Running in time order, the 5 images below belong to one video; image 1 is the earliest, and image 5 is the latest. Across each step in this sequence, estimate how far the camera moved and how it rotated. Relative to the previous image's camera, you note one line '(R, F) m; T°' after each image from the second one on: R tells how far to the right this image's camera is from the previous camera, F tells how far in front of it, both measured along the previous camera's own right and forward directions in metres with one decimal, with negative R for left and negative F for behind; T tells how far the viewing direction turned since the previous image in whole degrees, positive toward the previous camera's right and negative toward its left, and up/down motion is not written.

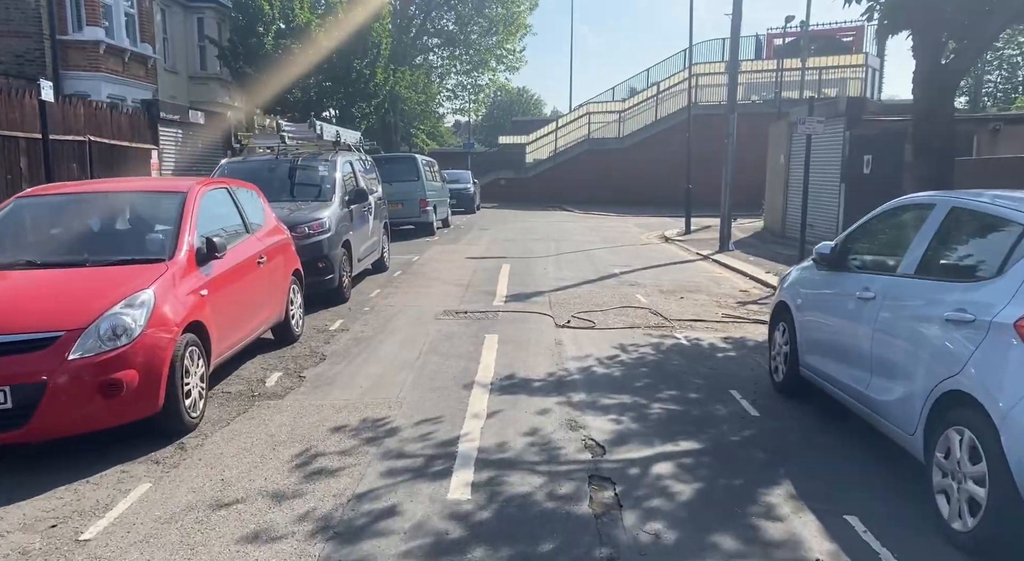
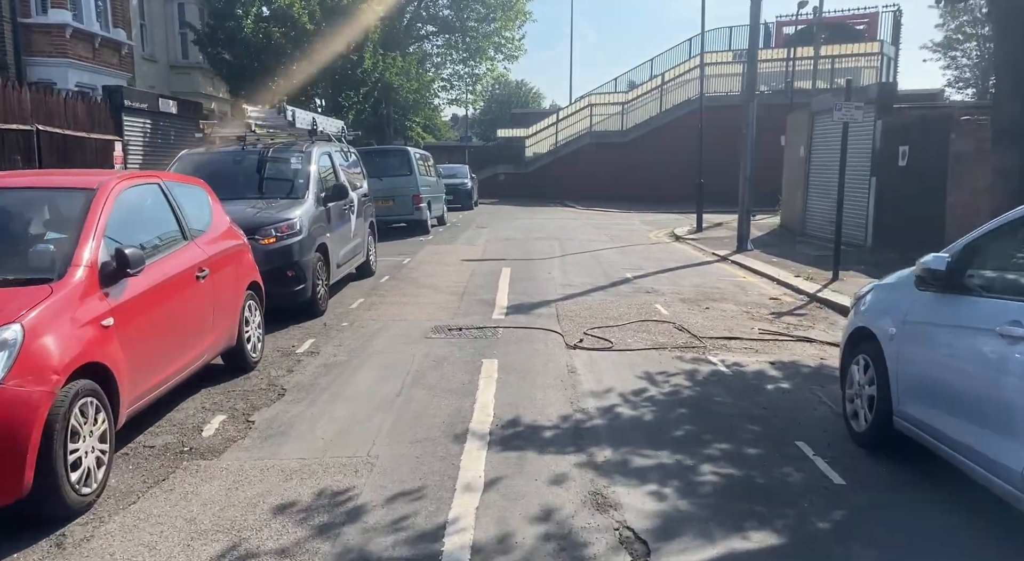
(0.0, +1.3) m; 0°
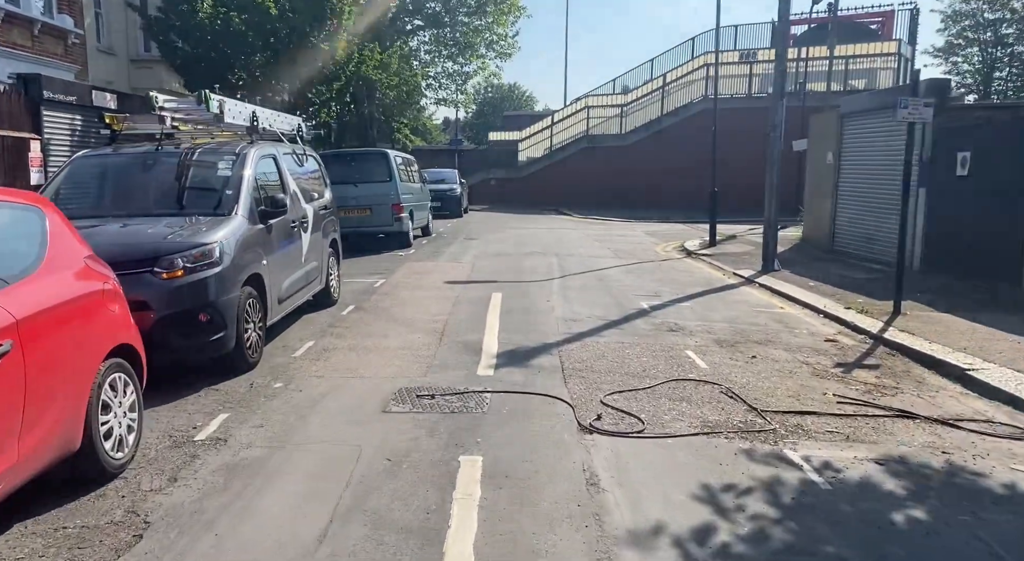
(0.0, +2.1) m; +1°
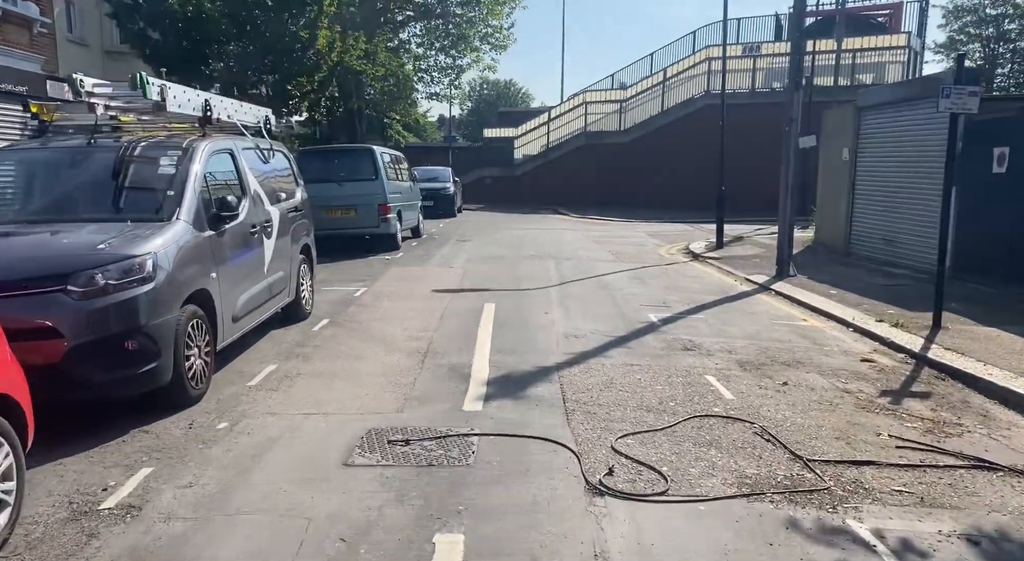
(0.0, +1.0) m; 0°
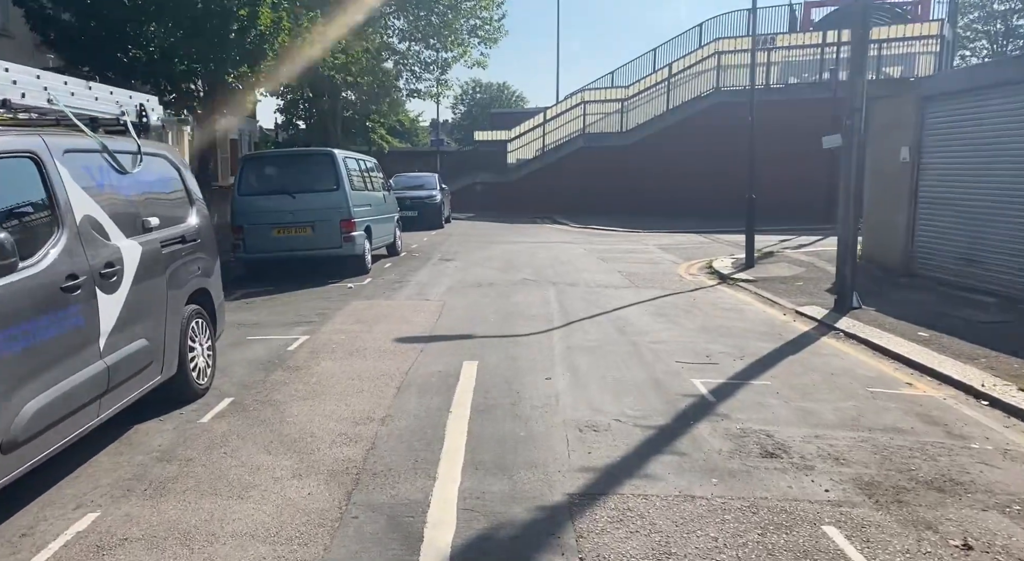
(+0.1, +2.7) m; 0°
